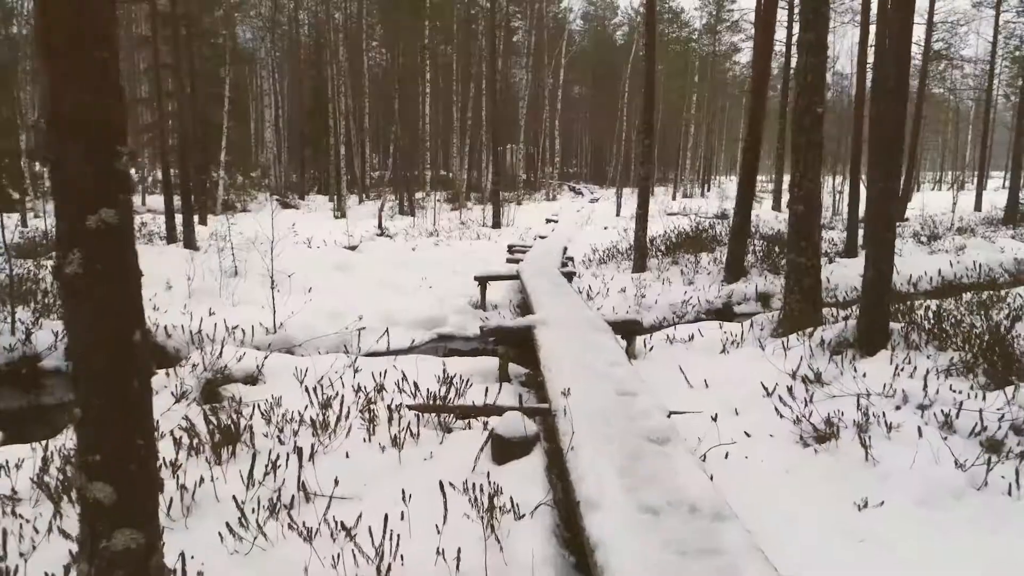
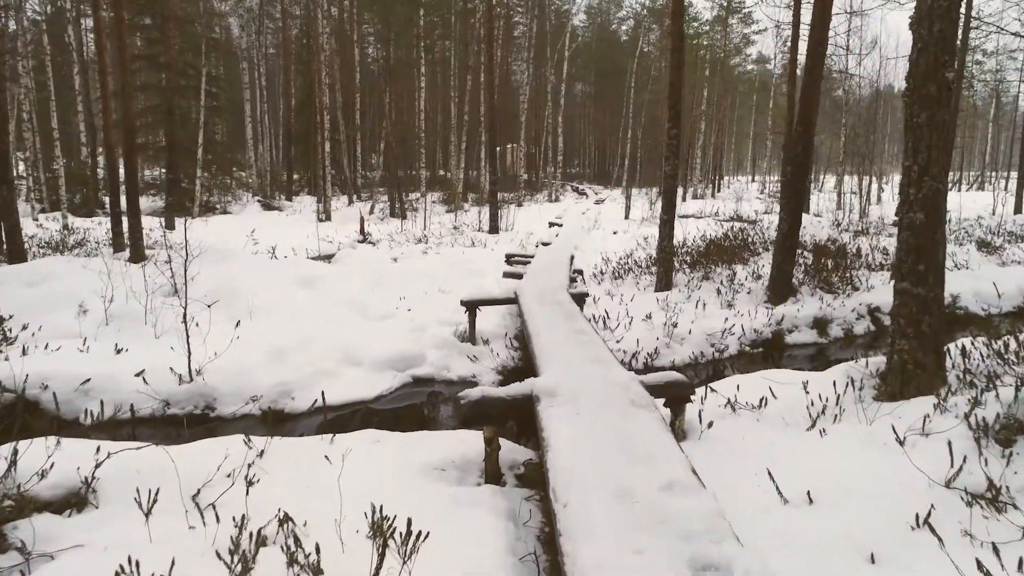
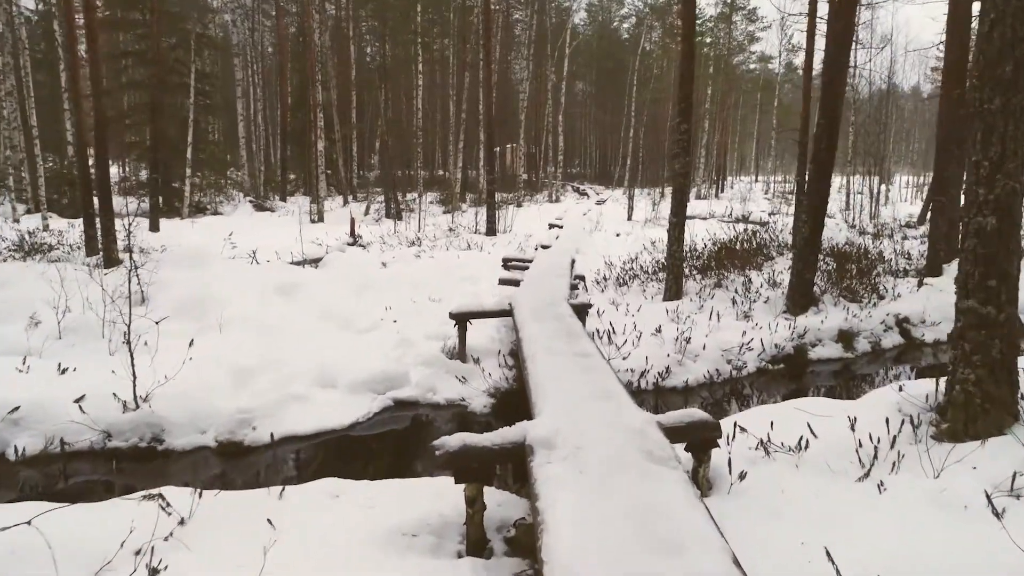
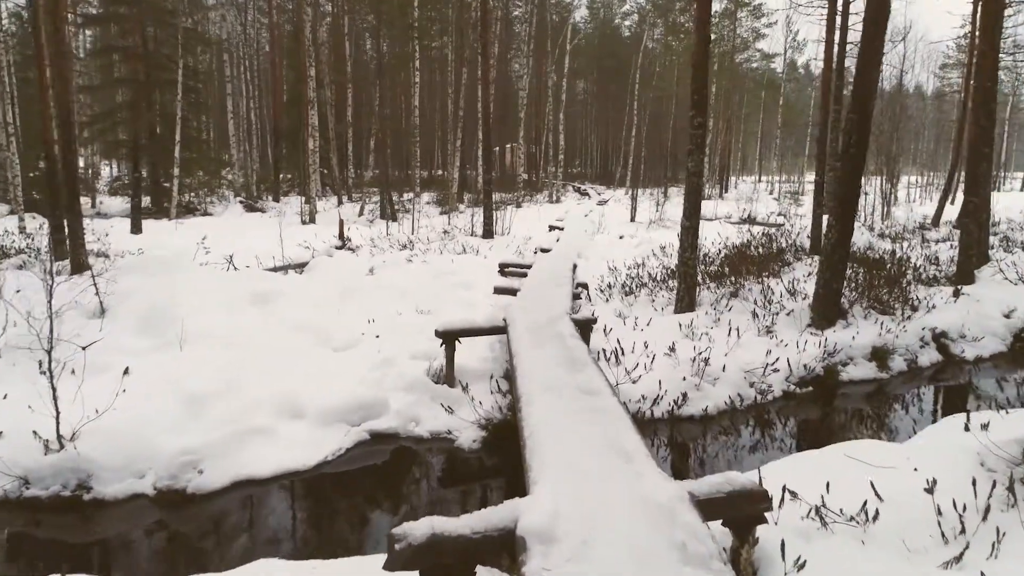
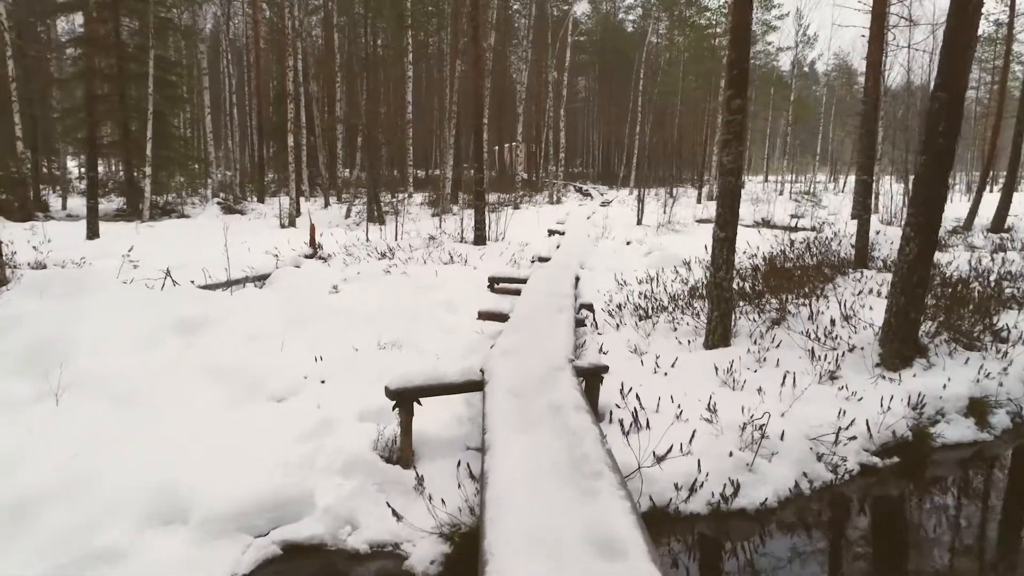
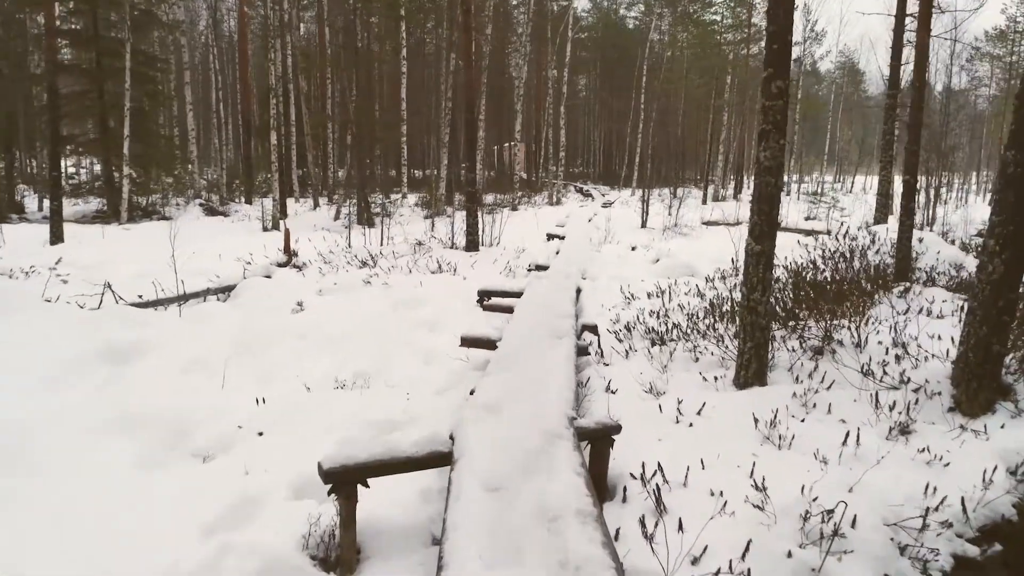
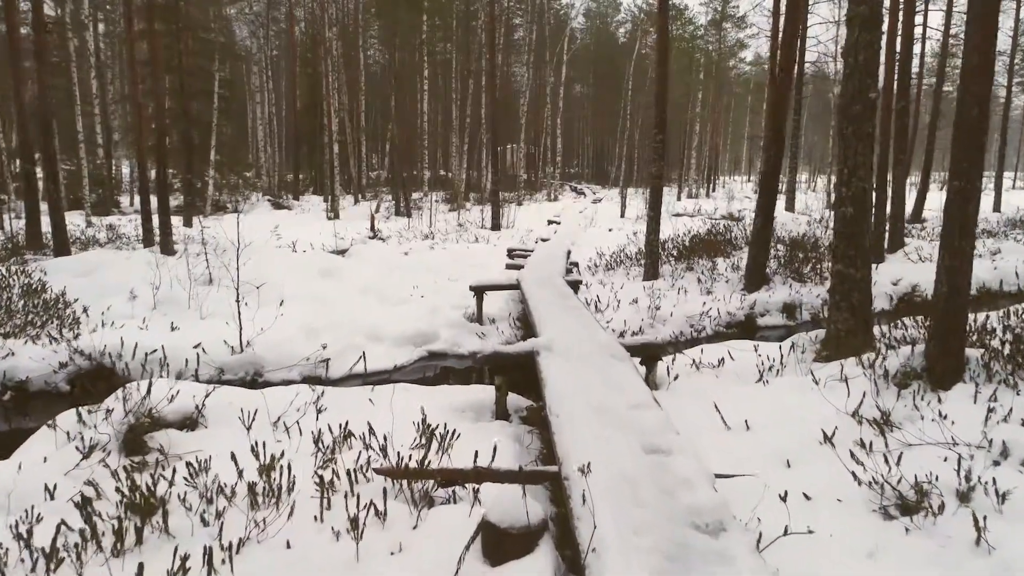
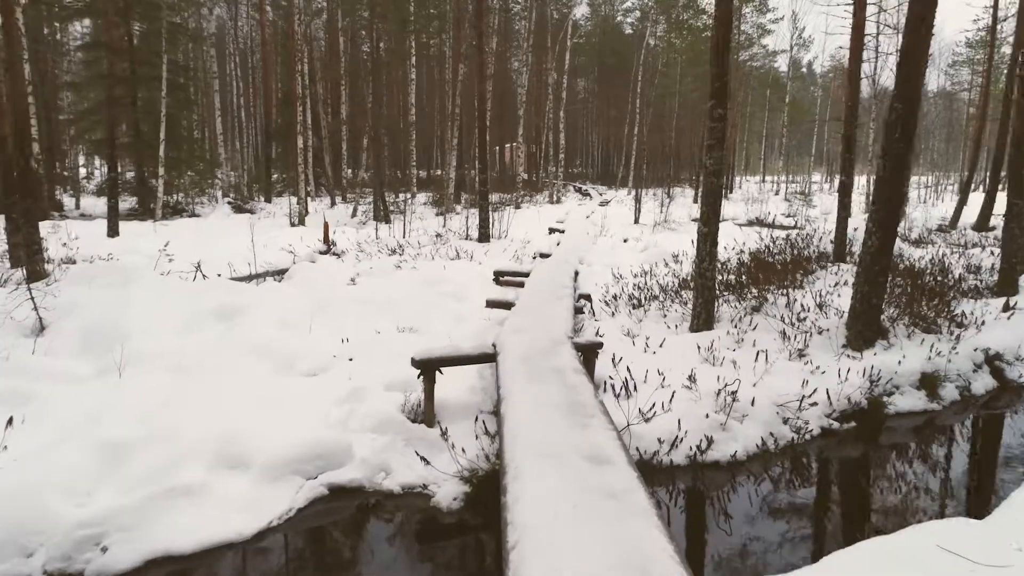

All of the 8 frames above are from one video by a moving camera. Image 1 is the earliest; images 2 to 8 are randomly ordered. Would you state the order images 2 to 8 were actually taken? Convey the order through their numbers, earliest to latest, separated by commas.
7, 2, 3, 4, 8, 5, 6
